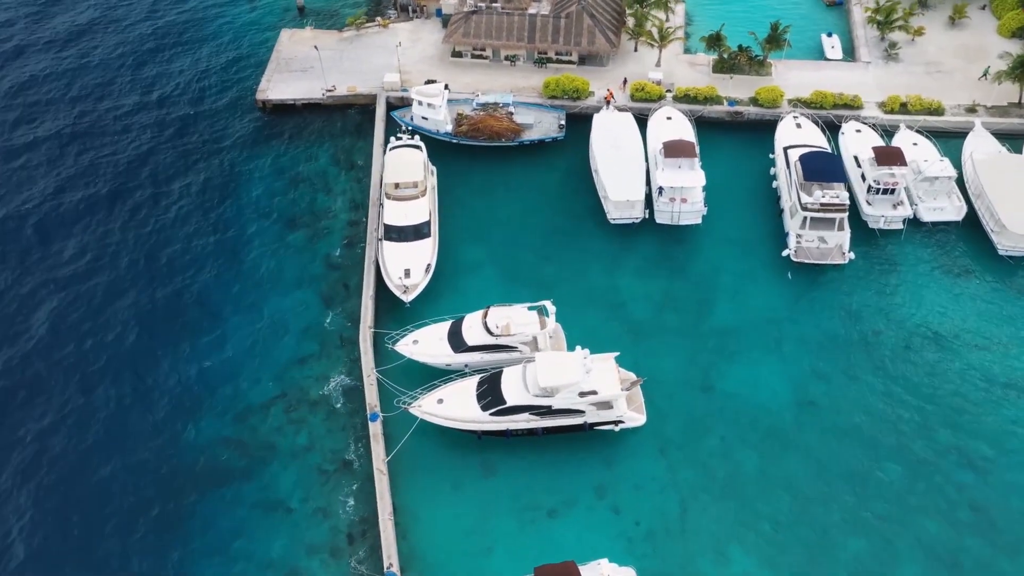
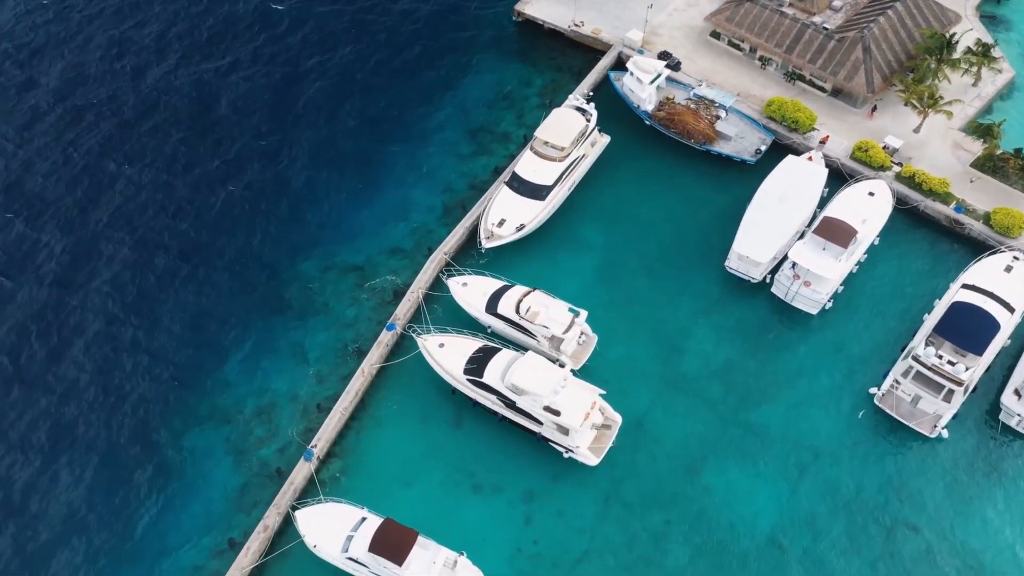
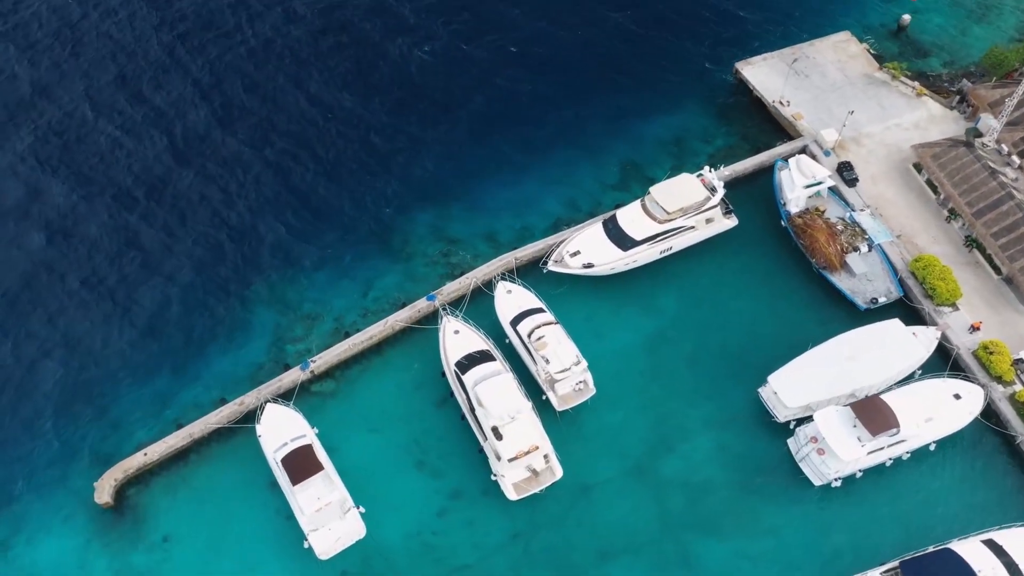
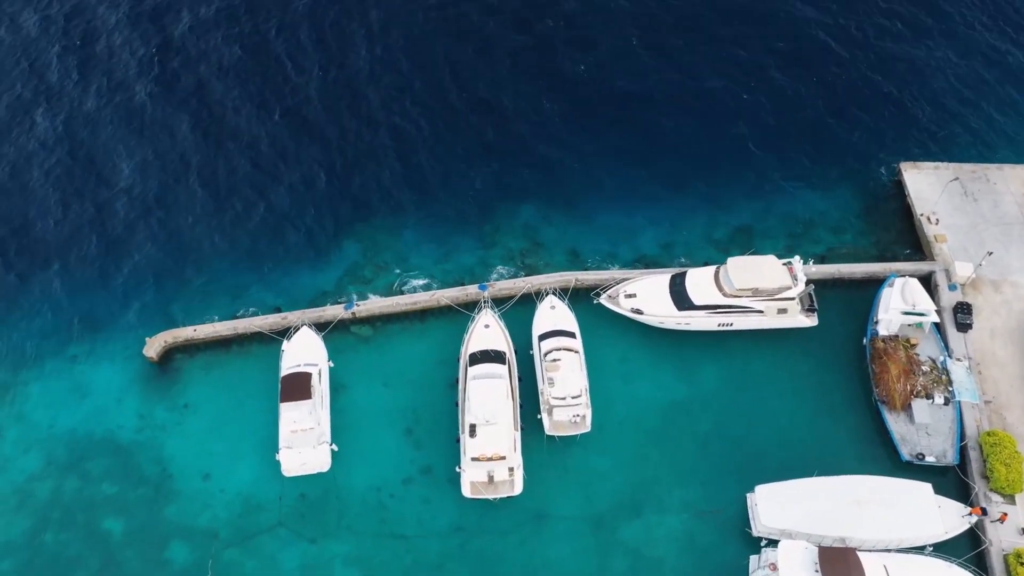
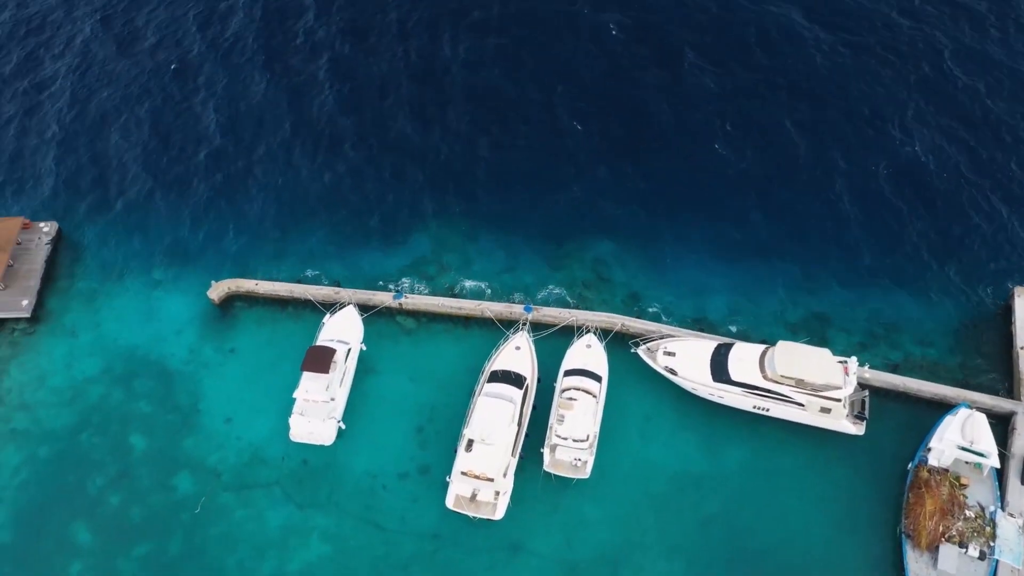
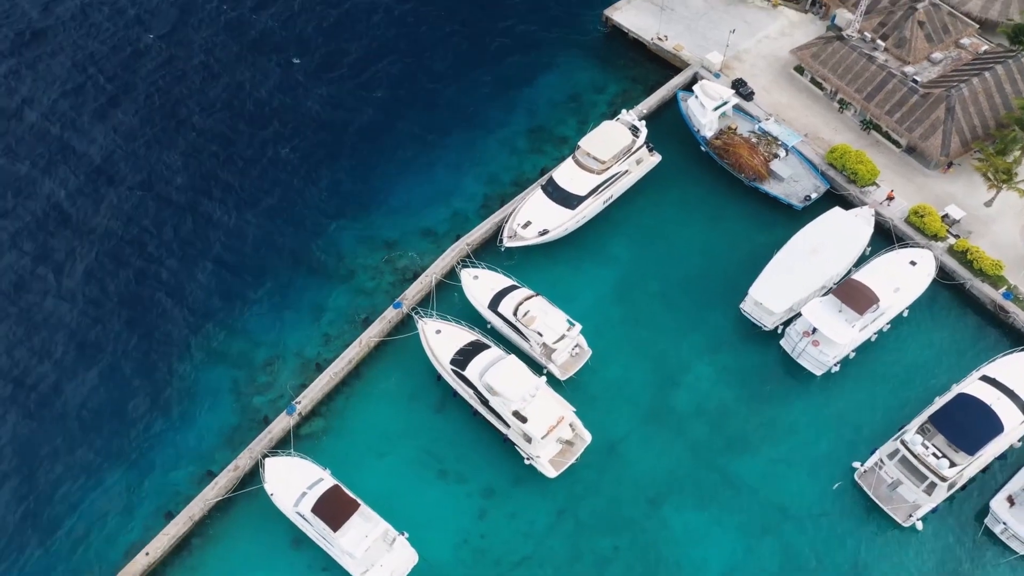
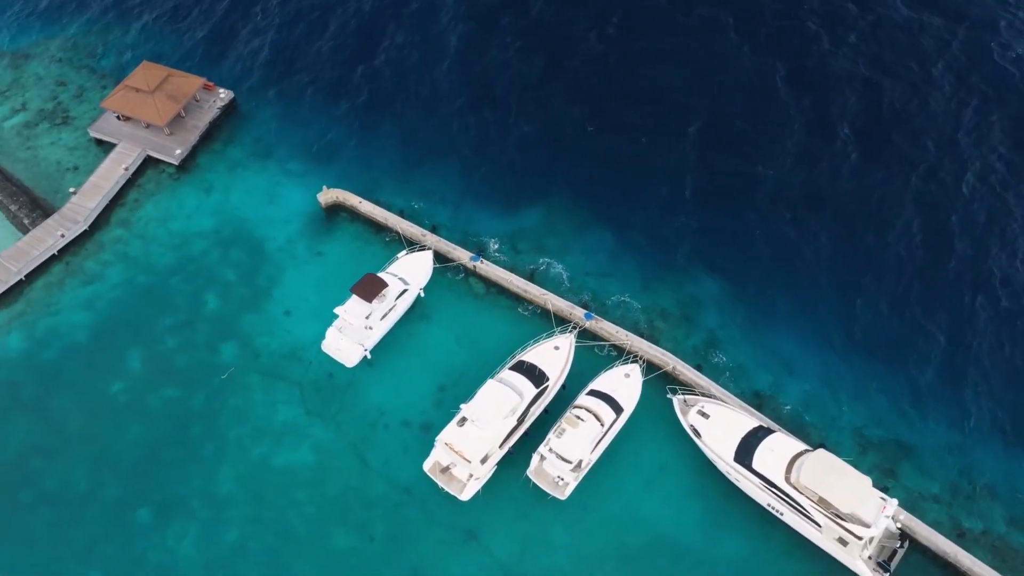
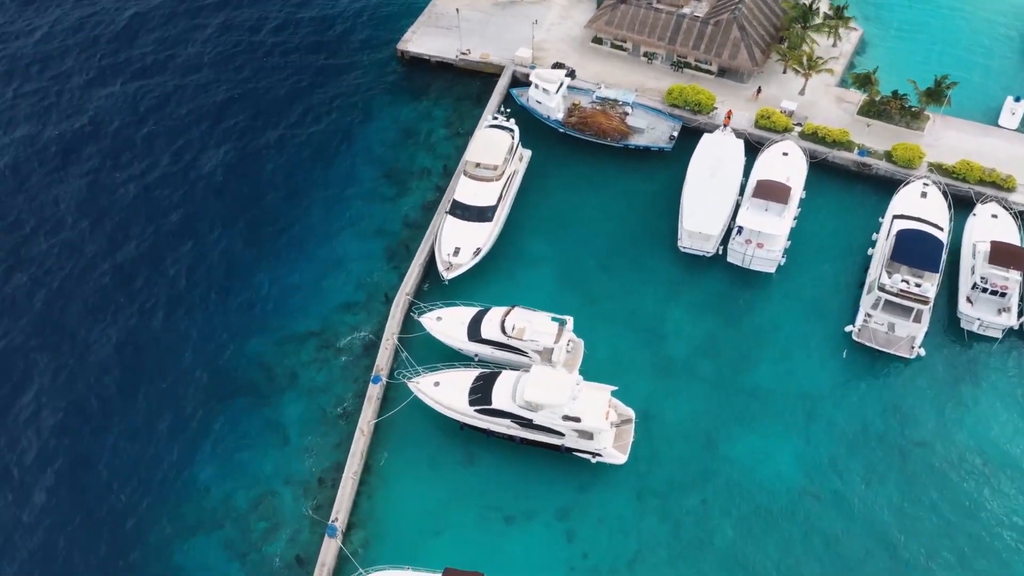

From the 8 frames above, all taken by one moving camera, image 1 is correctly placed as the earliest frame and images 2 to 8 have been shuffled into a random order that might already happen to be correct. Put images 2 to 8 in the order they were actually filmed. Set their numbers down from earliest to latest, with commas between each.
8, 2, 6, 3, 4, 5, 7
